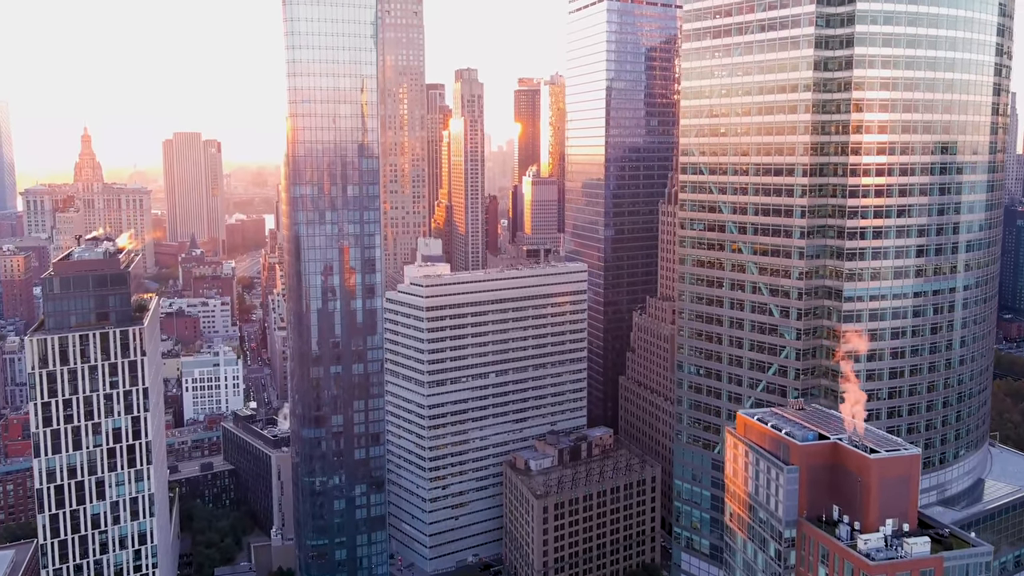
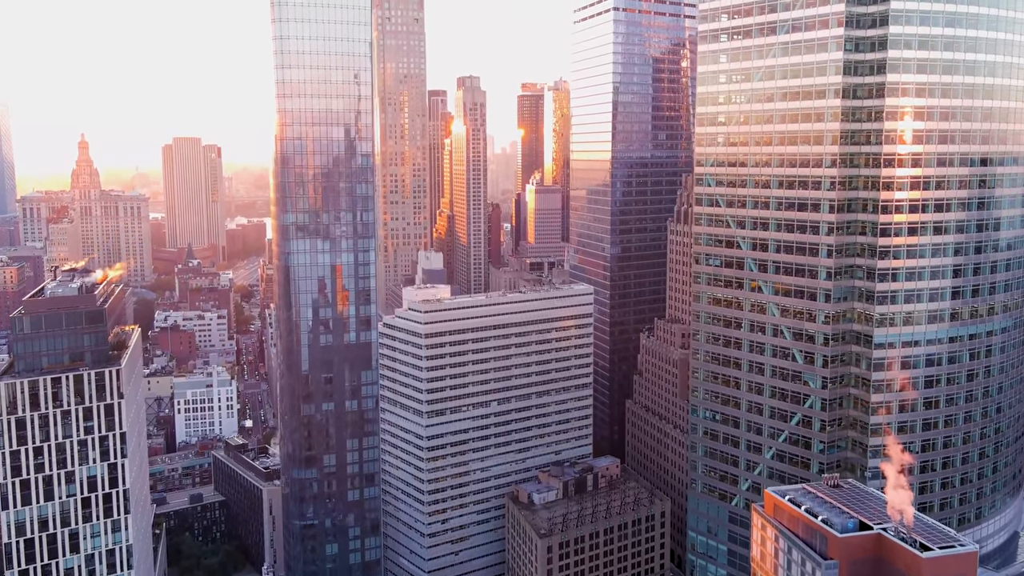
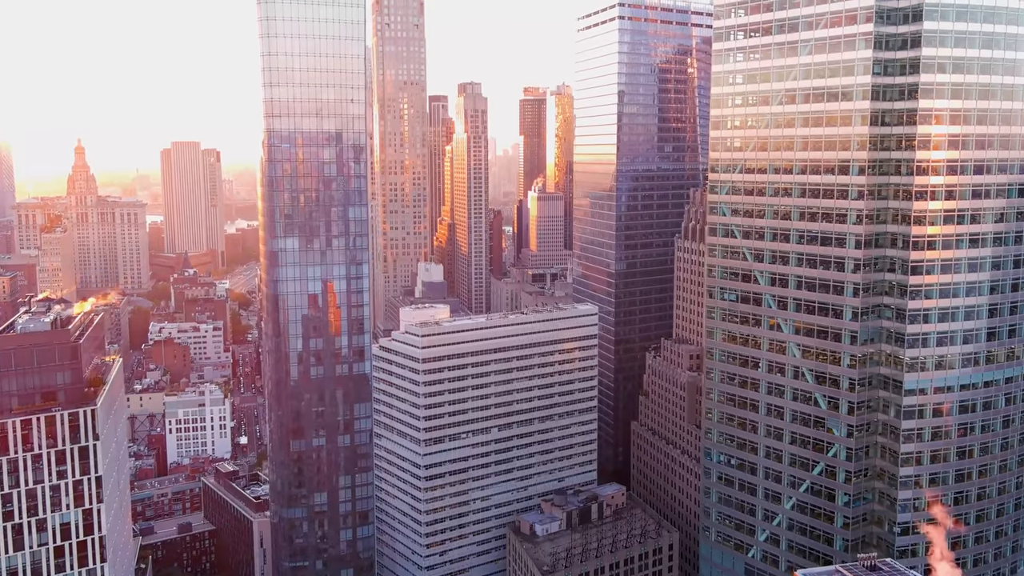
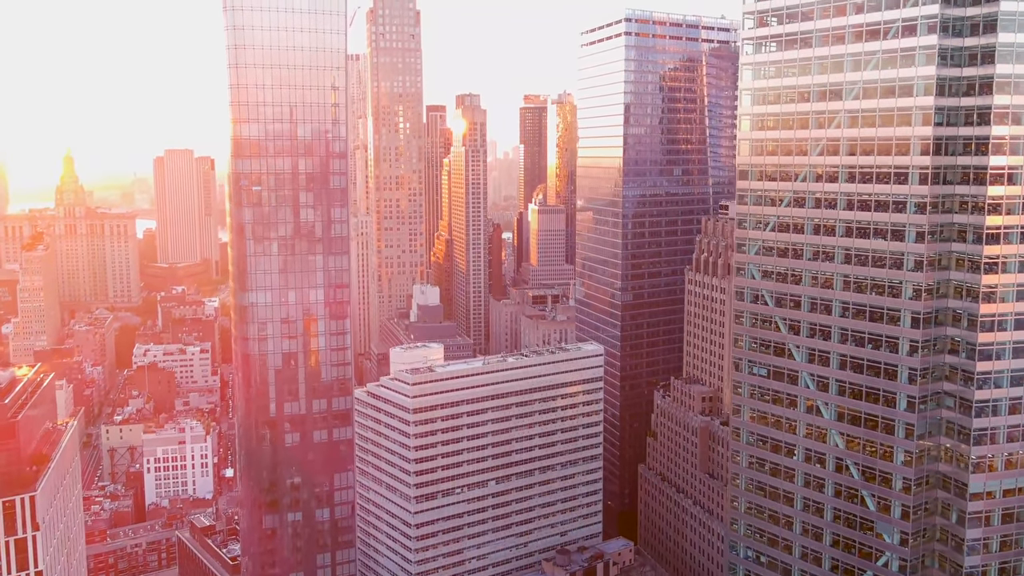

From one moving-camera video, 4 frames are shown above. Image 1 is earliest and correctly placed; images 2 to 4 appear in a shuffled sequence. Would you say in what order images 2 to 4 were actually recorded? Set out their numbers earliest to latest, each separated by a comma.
2, 3, 4
